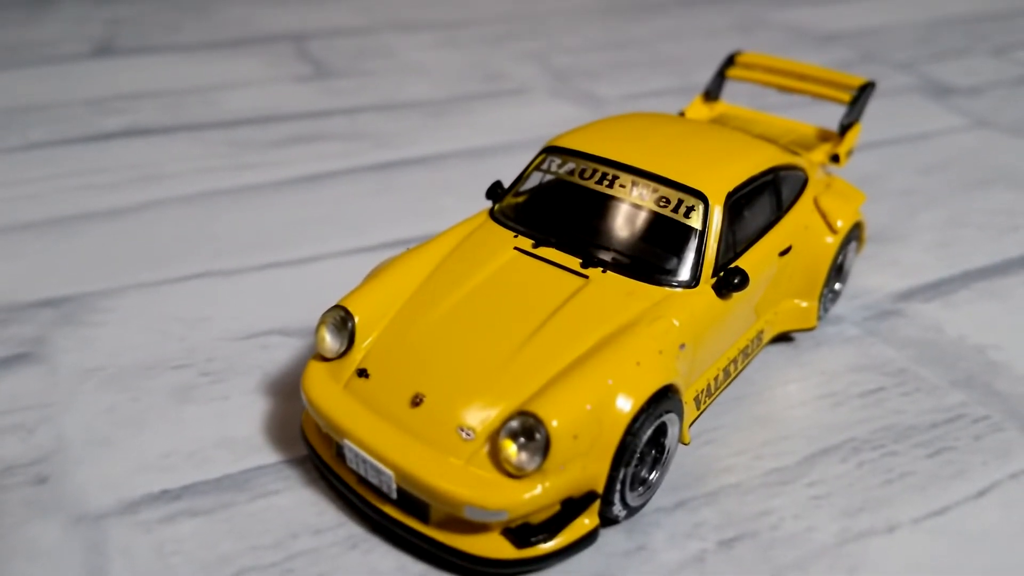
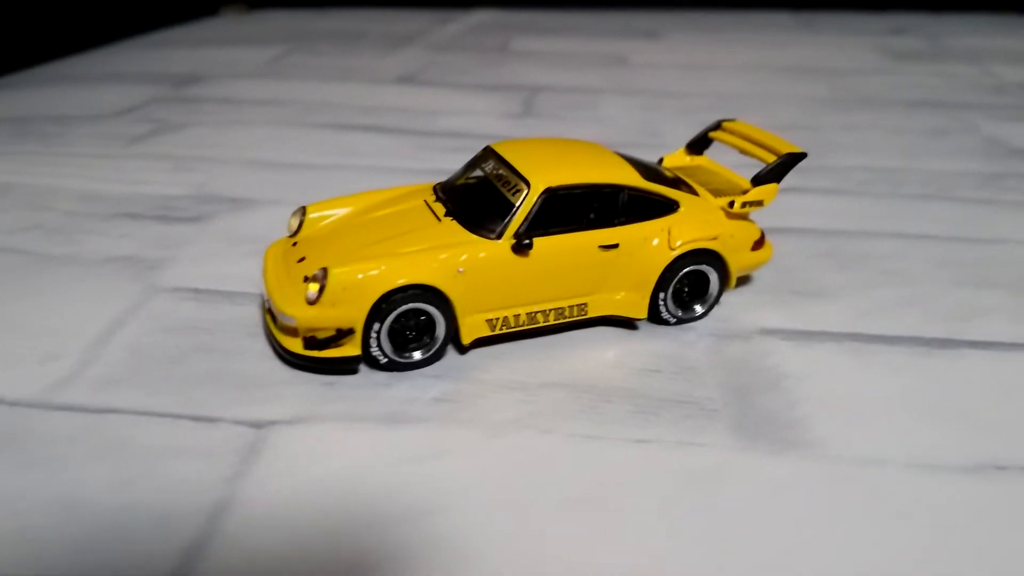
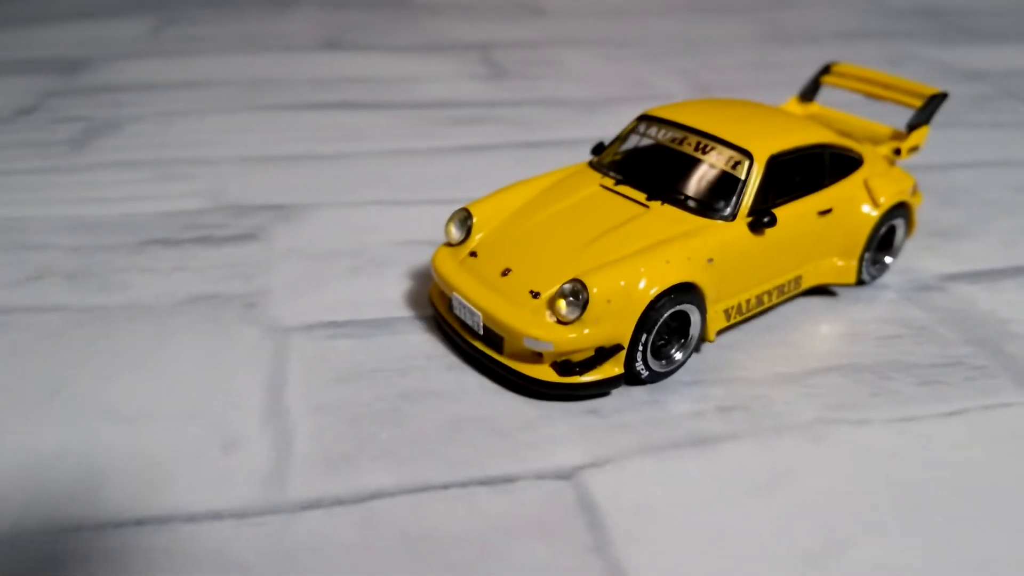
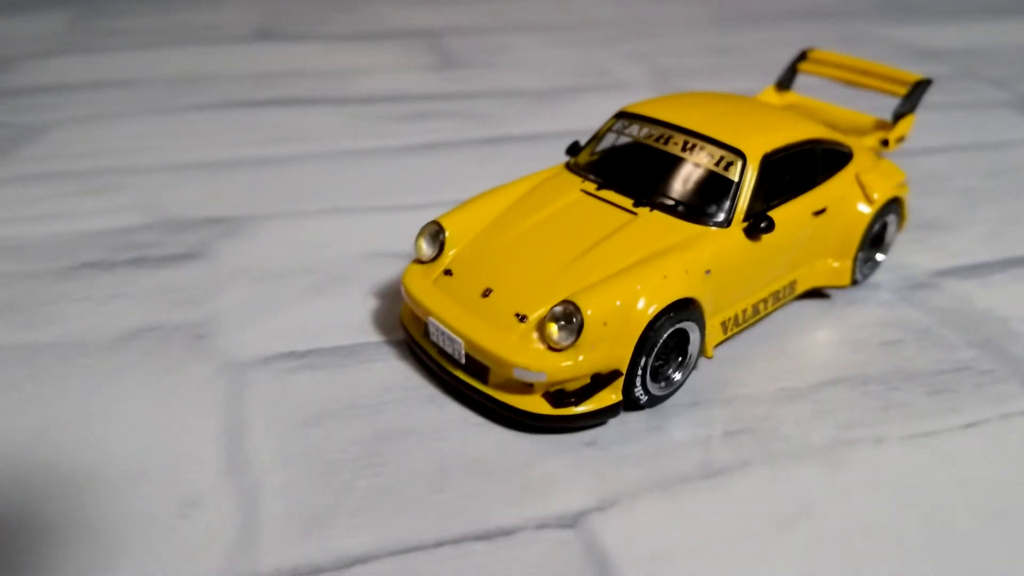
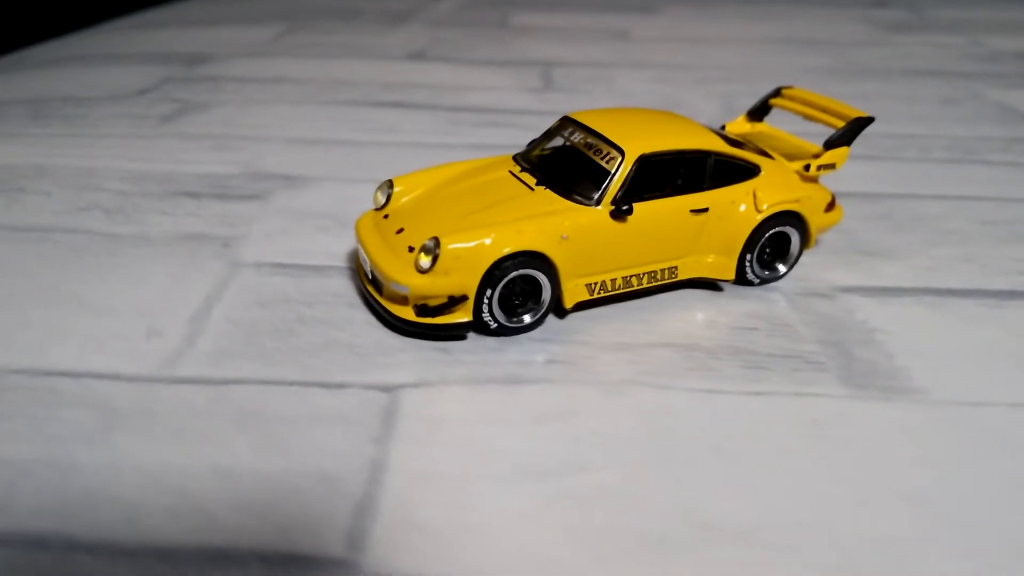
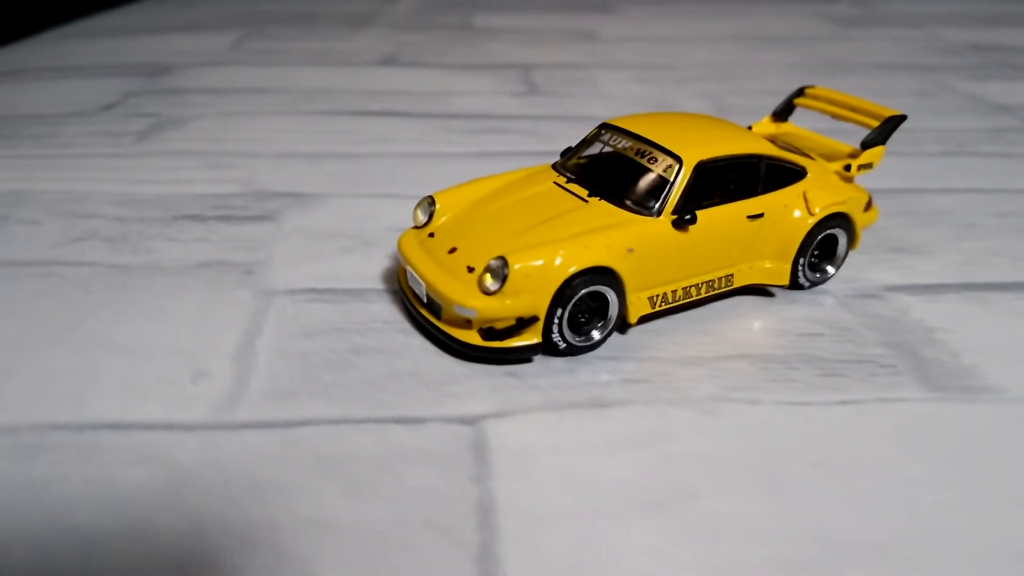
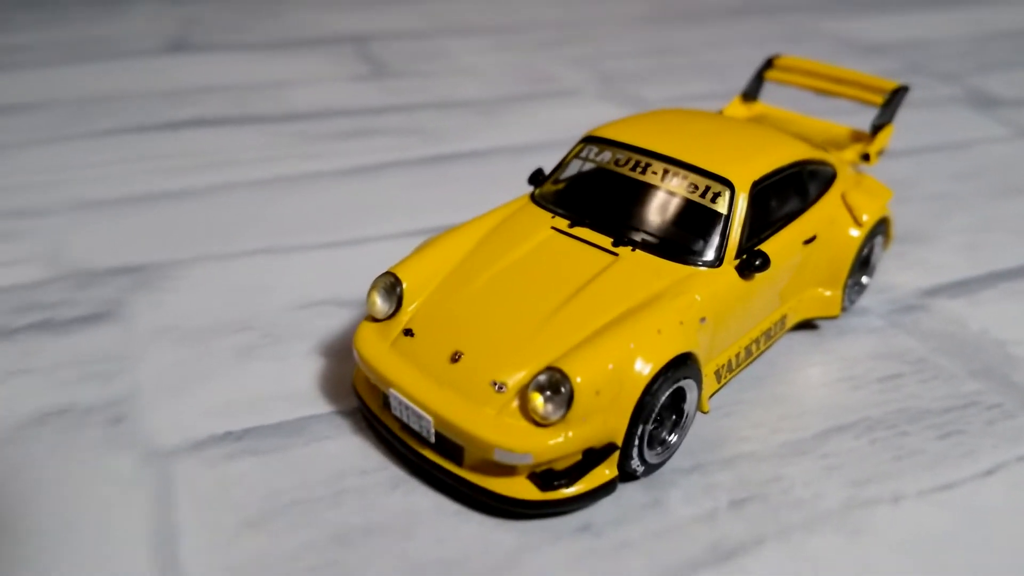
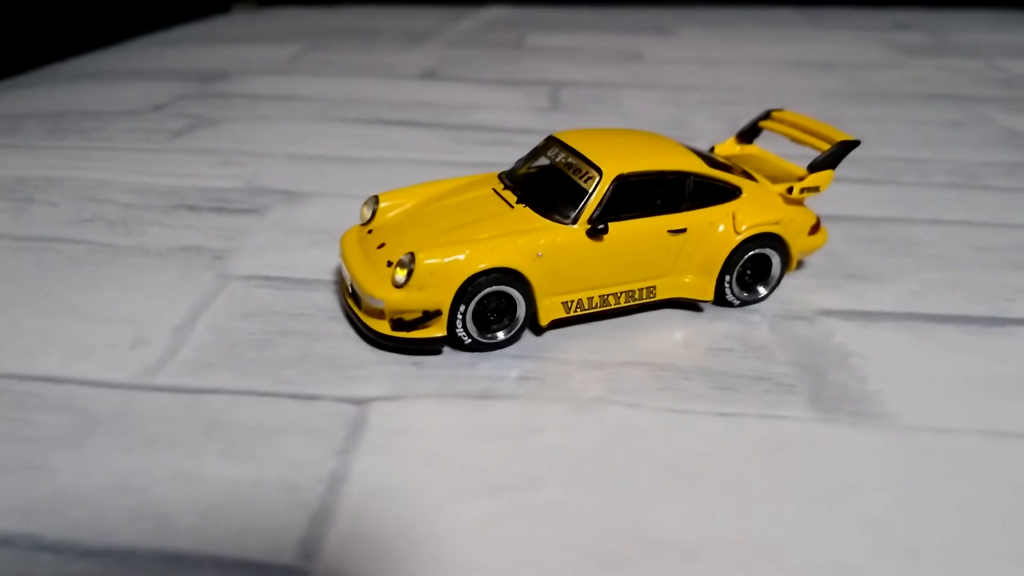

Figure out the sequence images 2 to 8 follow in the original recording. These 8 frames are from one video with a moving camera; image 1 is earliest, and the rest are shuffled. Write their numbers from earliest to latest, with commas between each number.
7, 4, 3, 6, 5, 8, 2
